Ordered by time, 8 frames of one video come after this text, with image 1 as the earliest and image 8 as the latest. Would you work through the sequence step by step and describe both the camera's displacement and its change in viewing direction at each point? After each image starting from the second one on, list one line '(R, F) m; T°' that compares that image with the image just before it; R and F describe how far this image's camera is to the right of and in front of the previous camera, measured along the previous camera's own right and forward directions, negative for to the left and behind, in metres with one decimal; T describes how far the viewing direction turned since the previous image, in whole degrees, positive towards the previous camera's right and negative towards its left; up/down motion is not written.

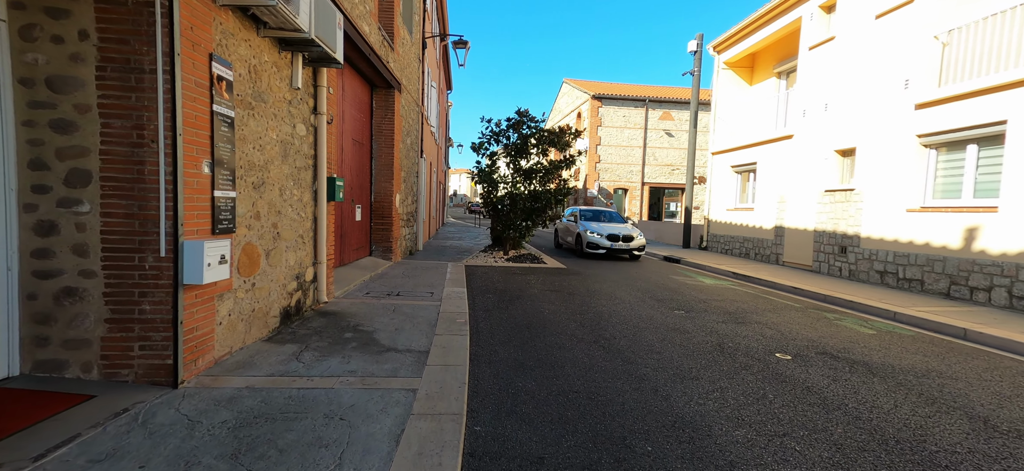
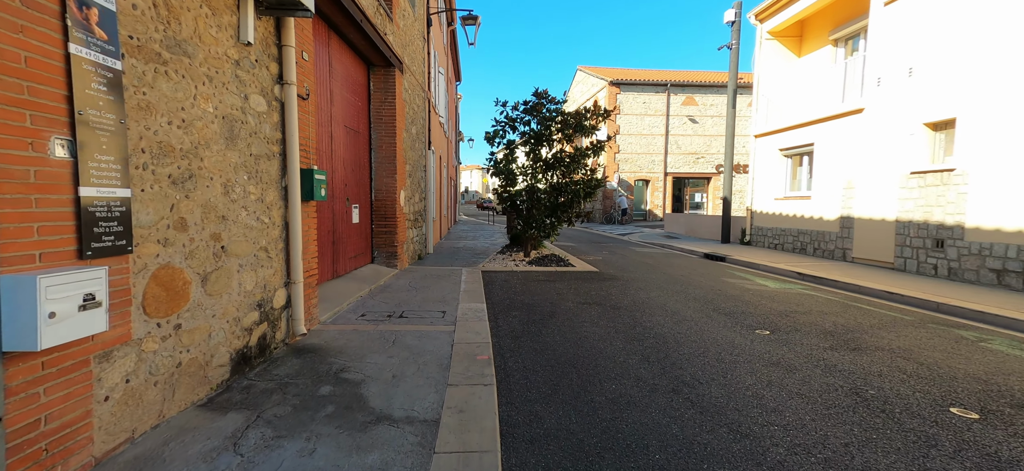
(-0.2, +1.3) m; -2°
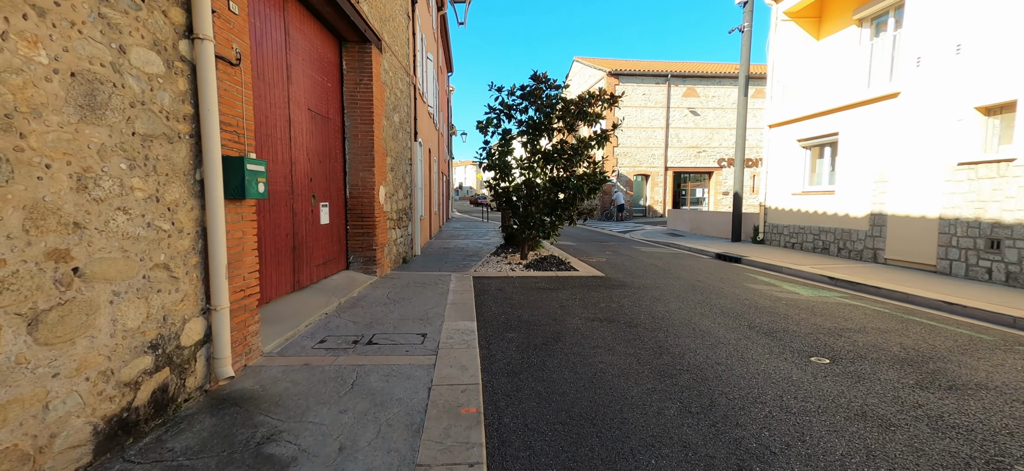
(0.0, +0.9) m; +1°
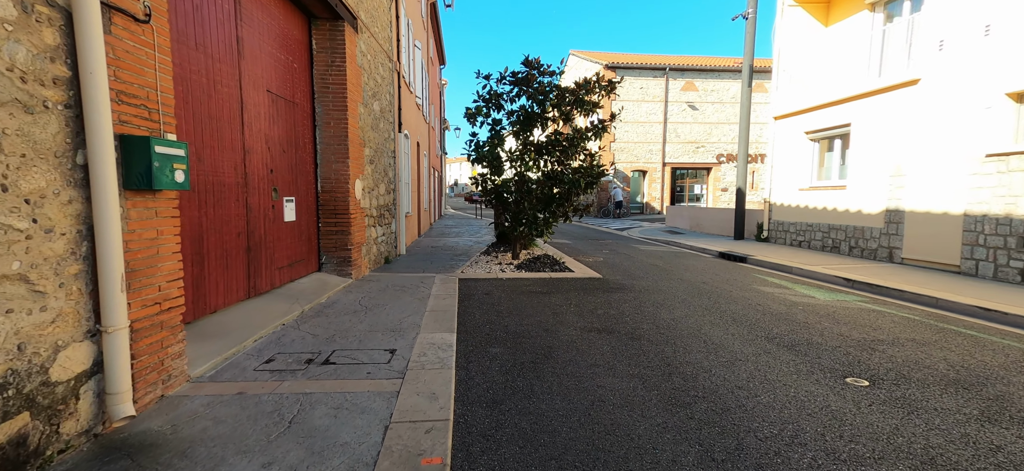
(+0.1, +0.6) m; +1°
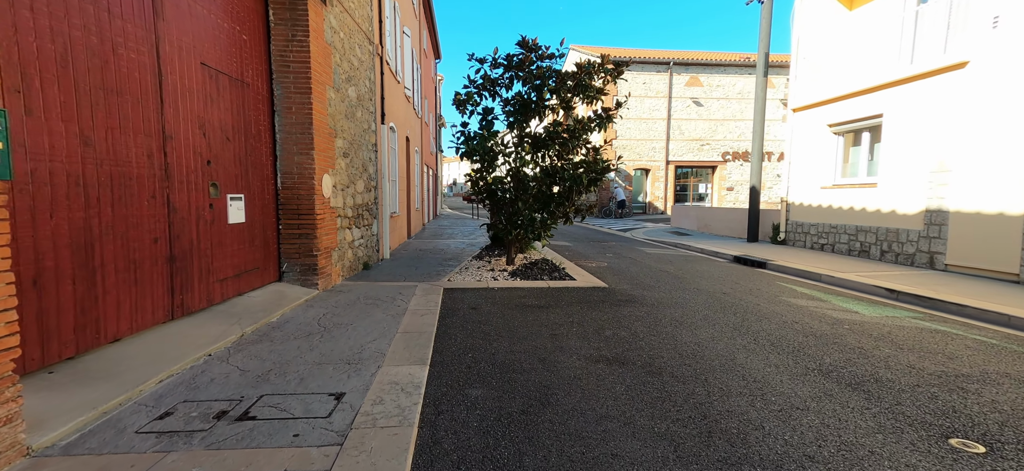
(+0.1, +0.9) m; 0°
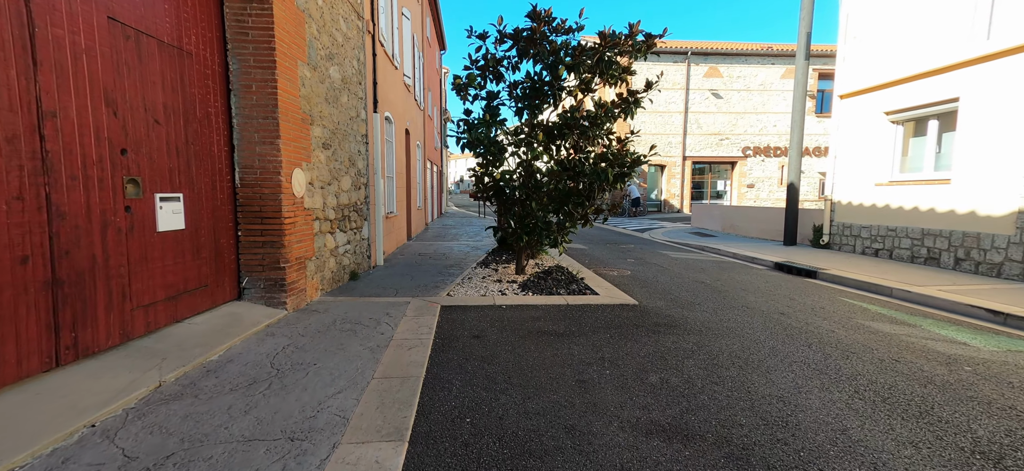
(0.0, +1.0) m; -1°
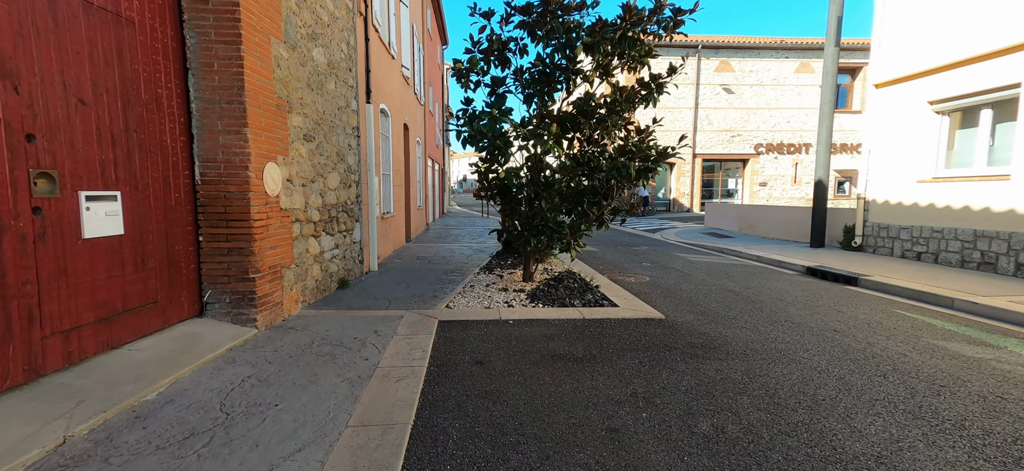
(-0.1, +0.7) m; 0°
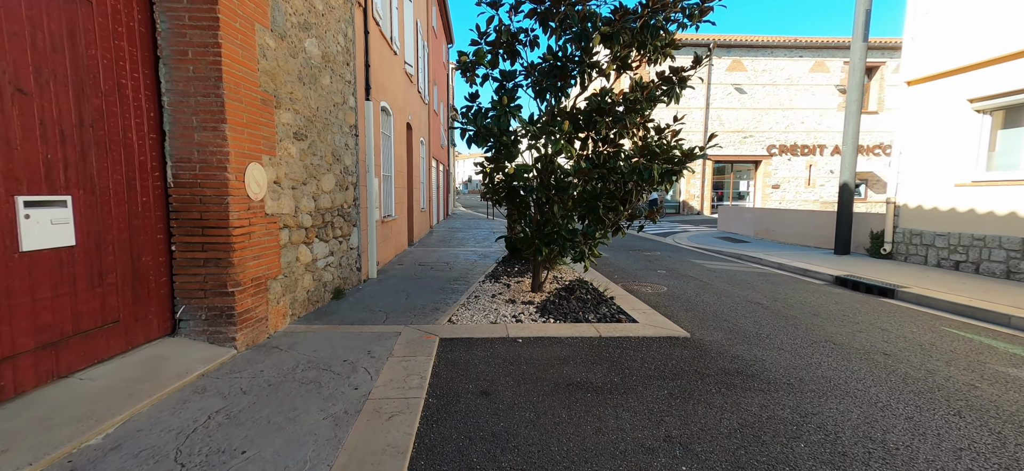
(0.0, +0.4) m; -1°
